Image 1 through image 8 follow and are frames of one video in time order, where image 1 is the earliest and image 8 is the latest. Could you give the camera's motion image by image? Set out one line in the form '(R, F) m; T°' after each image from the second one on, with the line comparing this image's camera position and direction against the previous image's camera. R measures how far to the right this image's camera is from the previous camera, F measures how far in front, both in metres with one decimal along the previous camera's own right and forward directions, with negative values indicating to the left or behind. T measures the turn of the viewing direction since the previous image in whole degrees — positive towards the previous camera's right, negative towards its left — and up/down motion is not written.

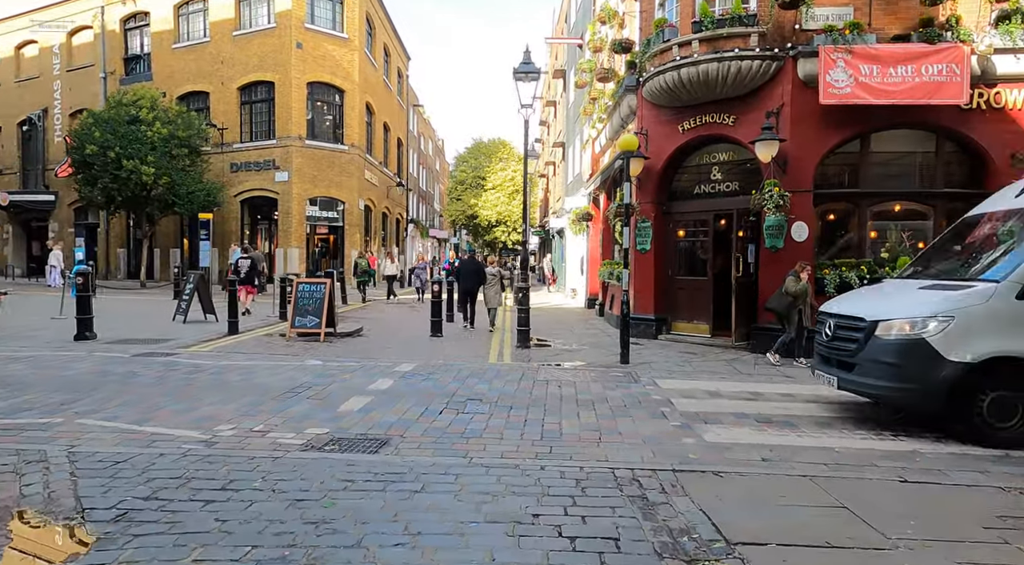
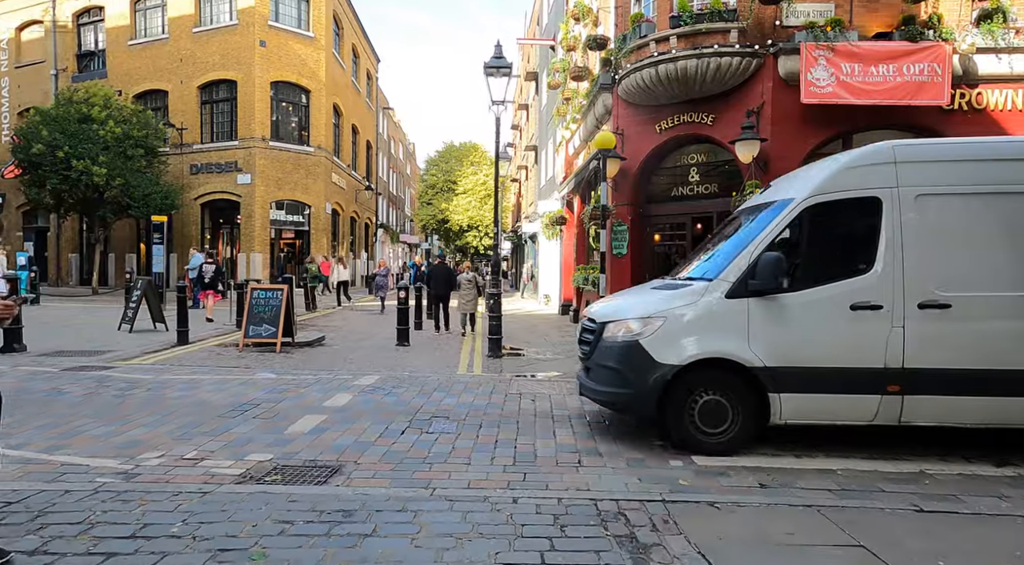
(0.0, +0.5) m; +2°
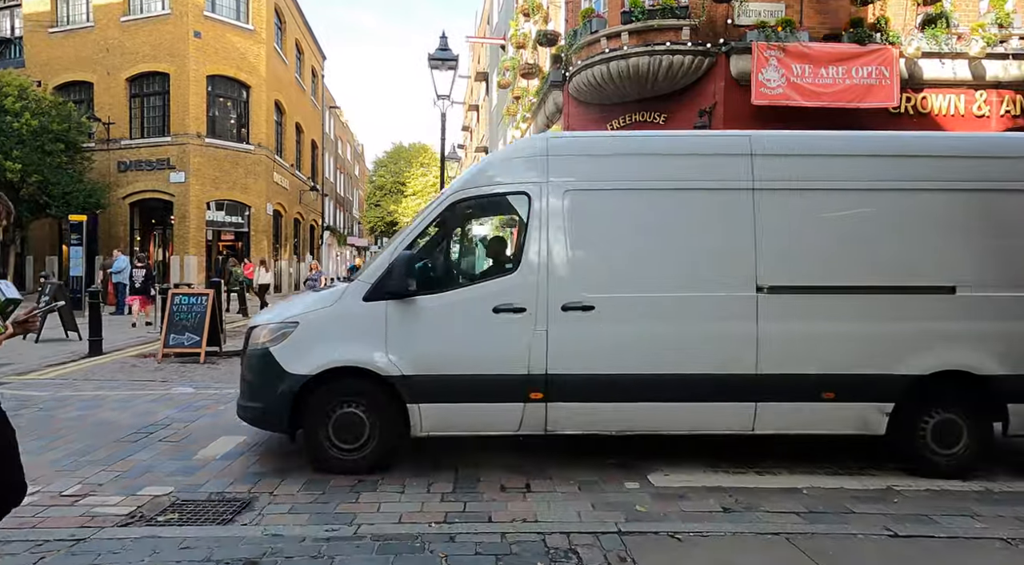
(+0.1, +0.5) m; +4°
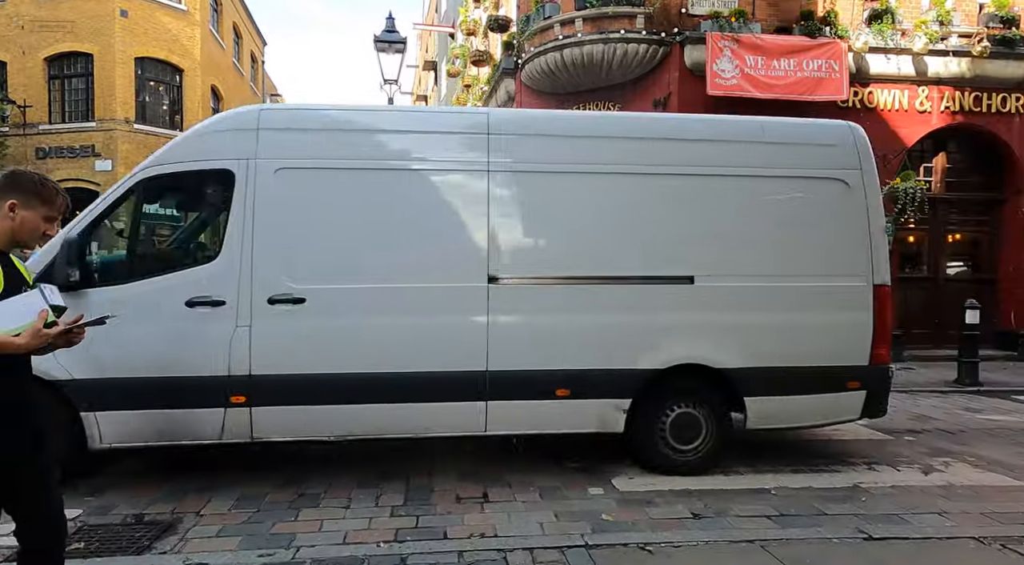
(0.0, +0.3) m; +4°
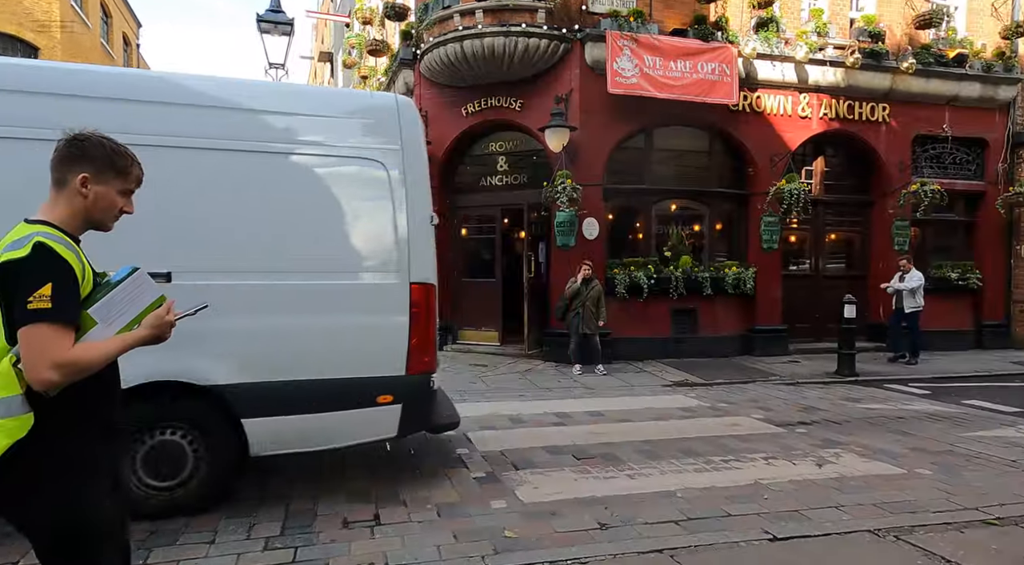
(0.0, +0.3) m; +8°
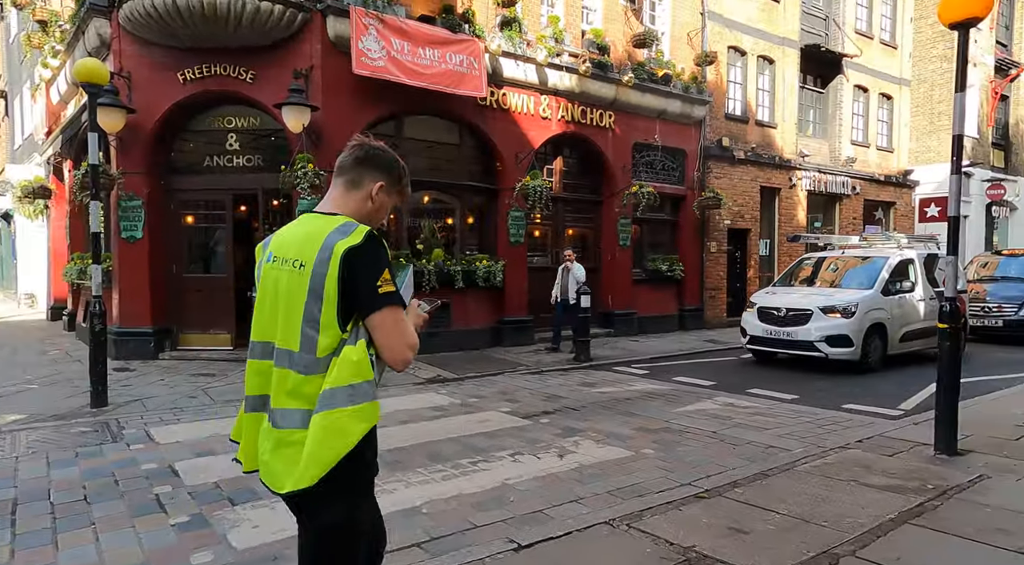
(+0.2, +0.4) m; +21°
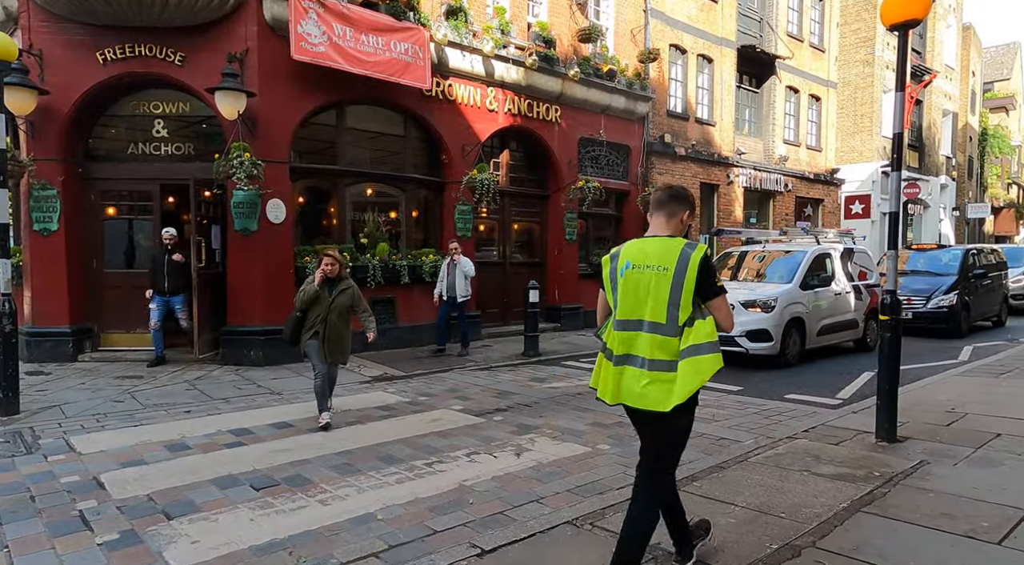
(-0.1, +0.2) m; +5°
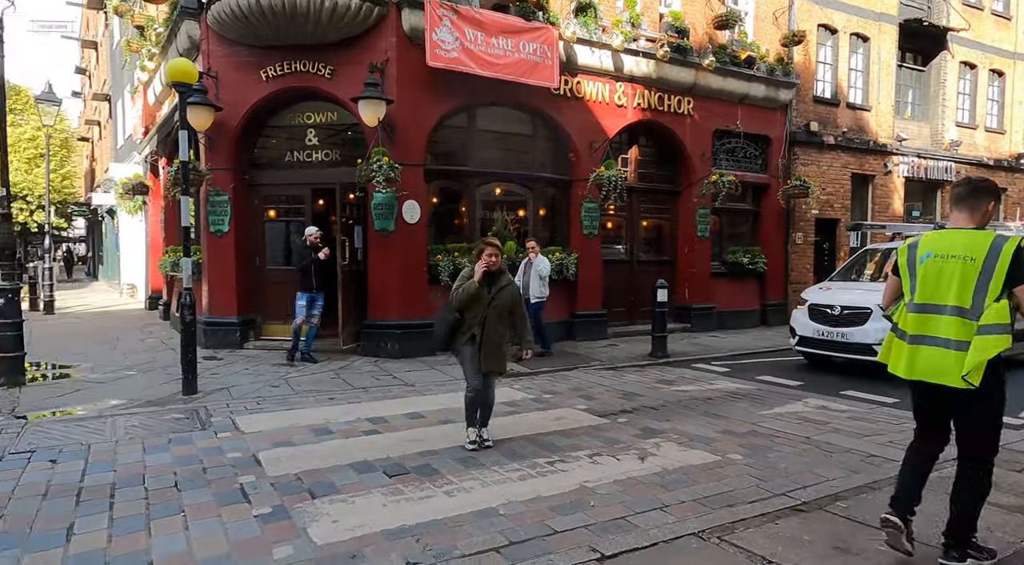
(+0.1, 0.0) m; -11°
